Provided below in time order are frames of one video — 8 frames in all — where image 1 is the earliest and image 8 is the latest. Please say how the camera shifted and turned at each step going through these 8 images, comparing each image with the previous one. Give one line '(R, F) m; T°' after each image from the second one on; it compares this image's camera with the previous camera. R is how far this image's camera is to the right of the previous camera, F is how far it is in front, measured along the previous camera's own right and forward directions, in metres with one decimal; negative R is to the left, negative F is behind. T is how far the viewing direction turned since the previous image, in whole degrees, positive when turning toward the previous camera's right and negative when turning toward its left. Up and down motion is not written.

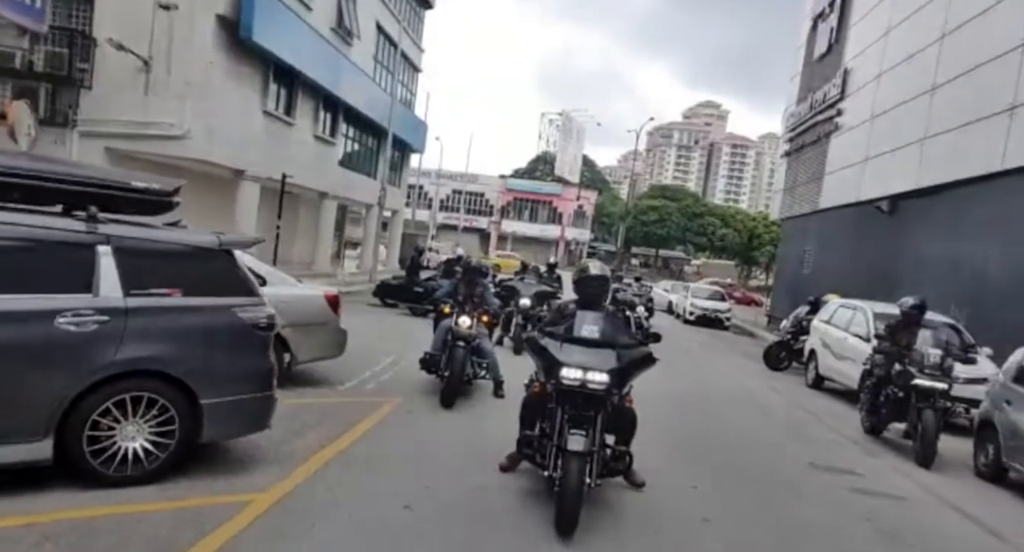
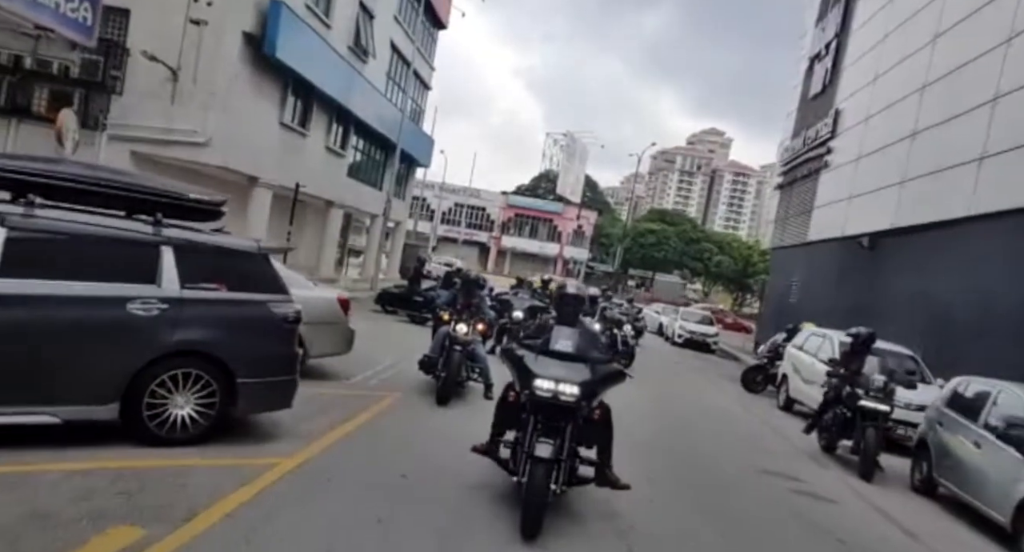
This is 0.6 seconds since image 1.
(+0.1, -1.0) m; 0°
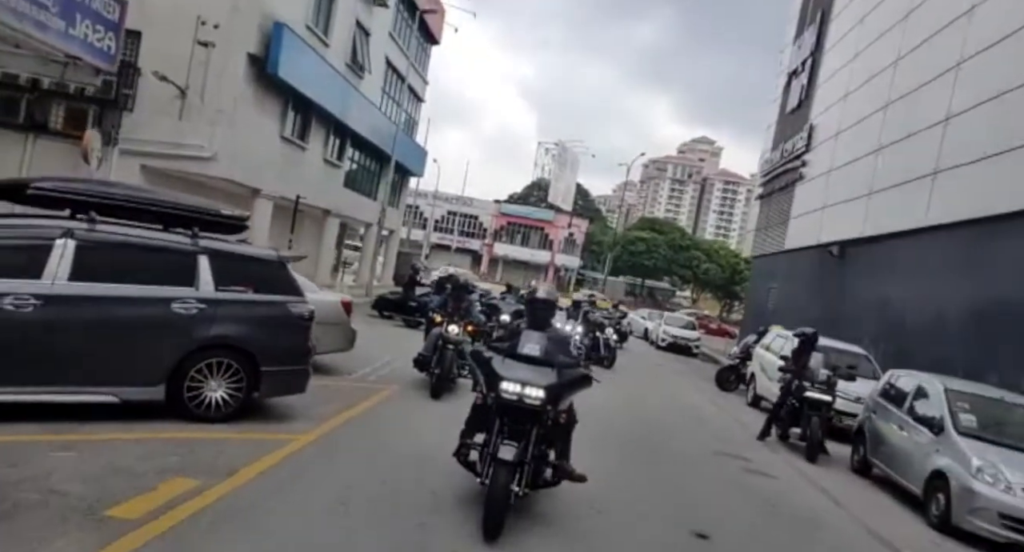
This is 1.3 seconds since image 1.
(+0.1, -1.2) m; +1°
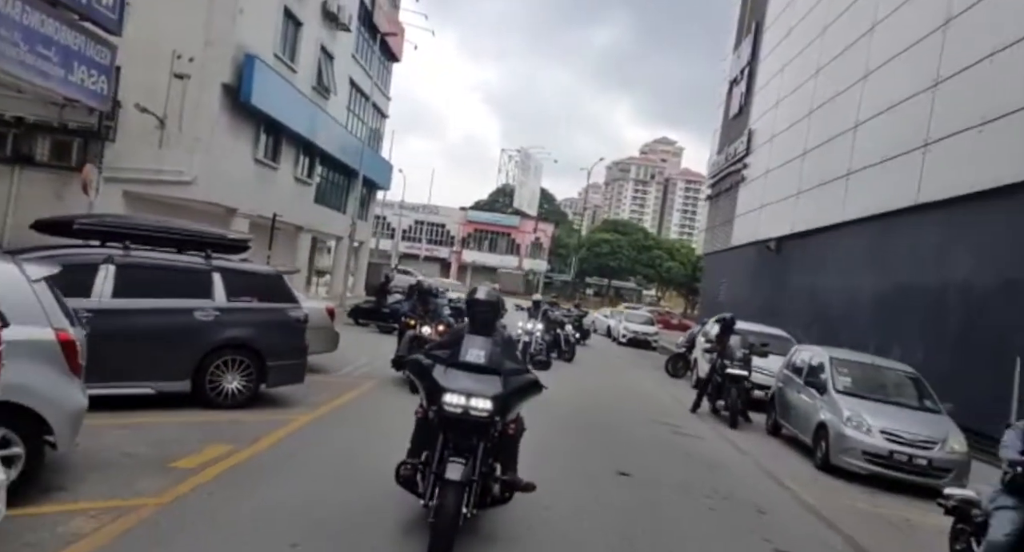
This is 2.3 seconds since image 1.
(+0.2, -1.7) m; +3°
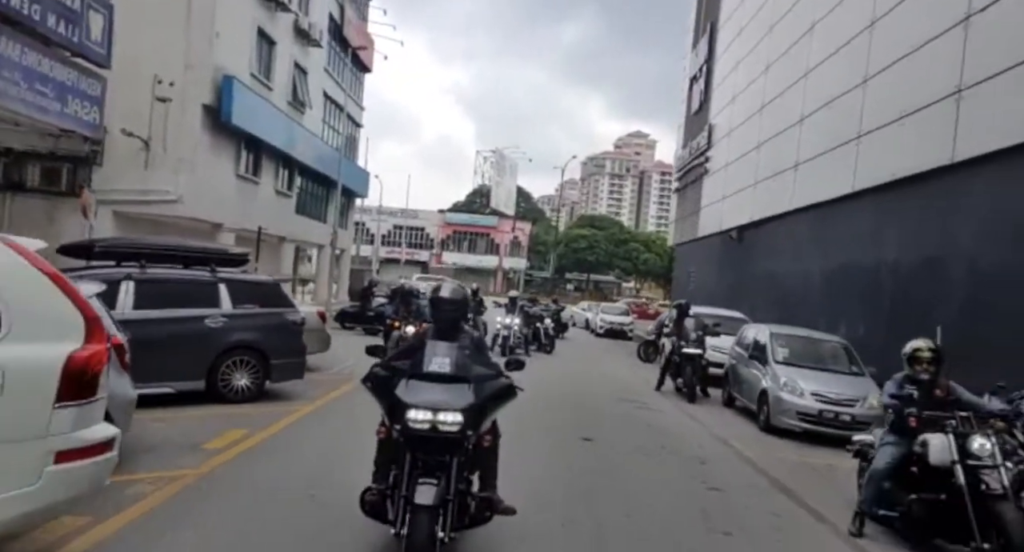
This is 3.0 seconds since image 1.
(+0.2, -1.2) m; +2°
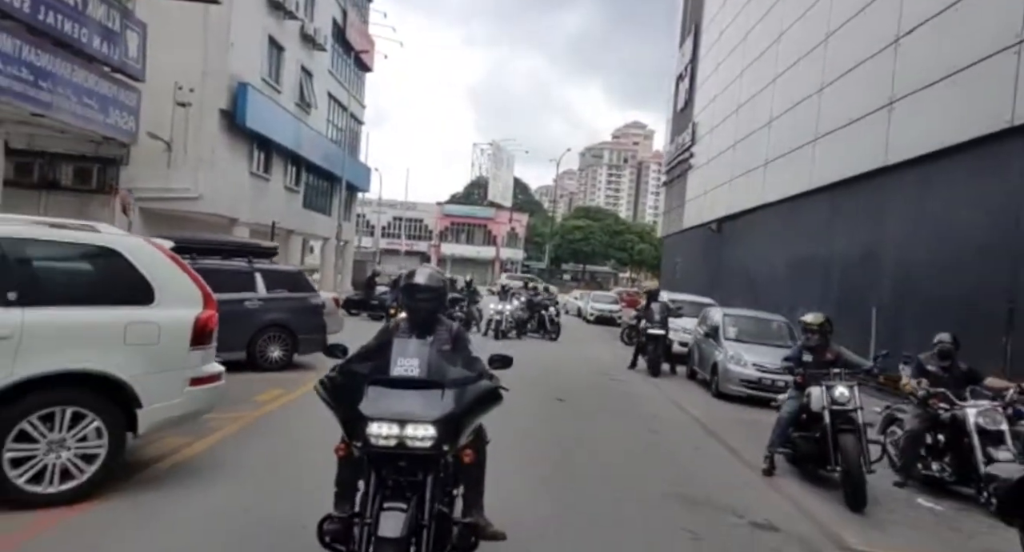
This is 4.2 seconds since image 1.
(+0.2, -2.0) m; 0°
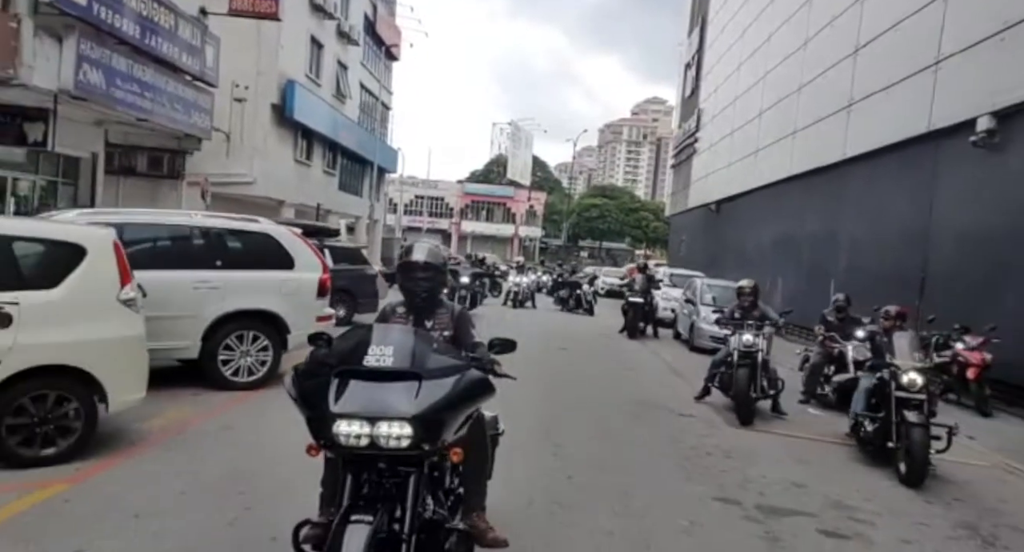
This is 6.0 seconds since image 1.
(+0.1, -3.1) m; -2°
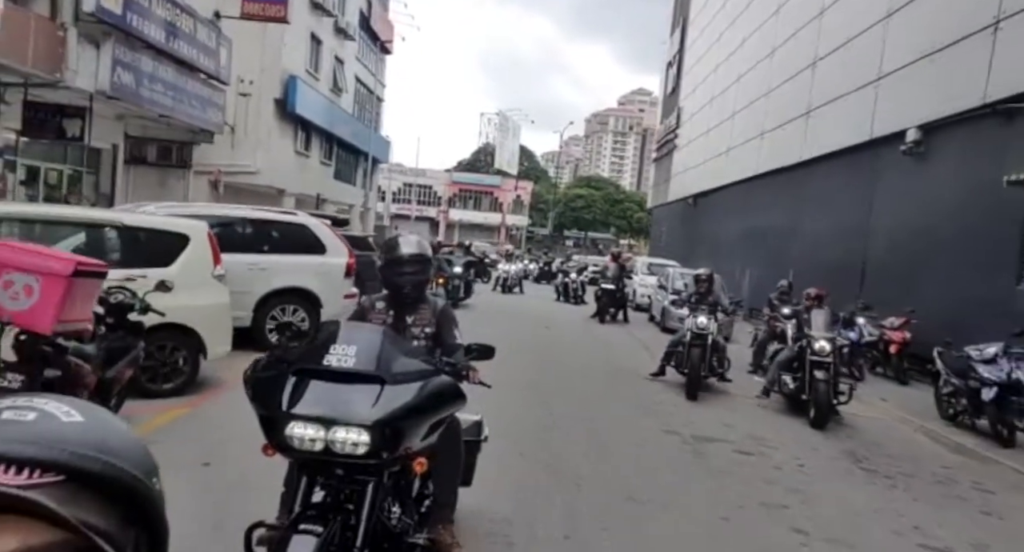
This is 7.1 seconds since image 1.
(-0.2, -1.8) m; +1°
